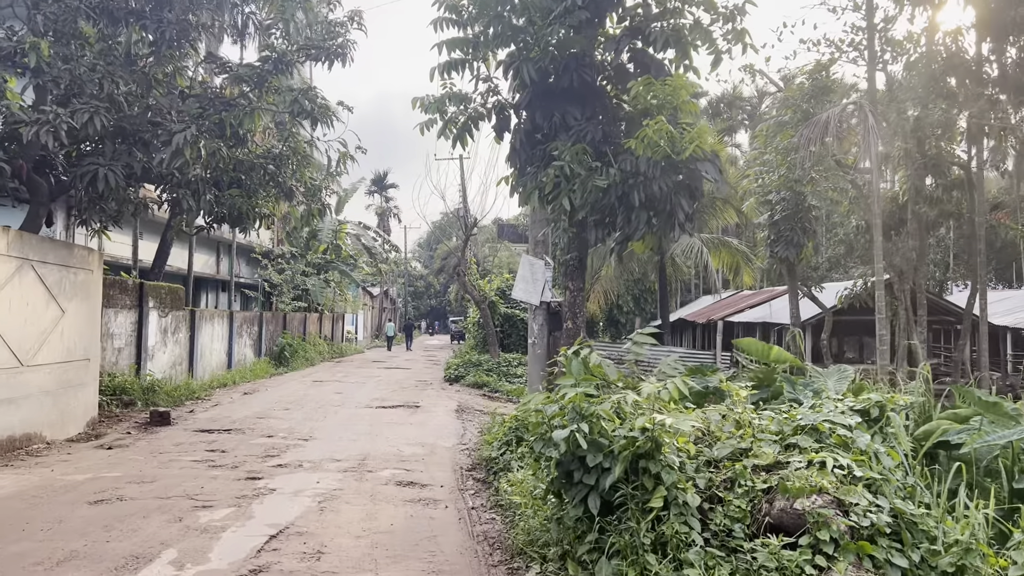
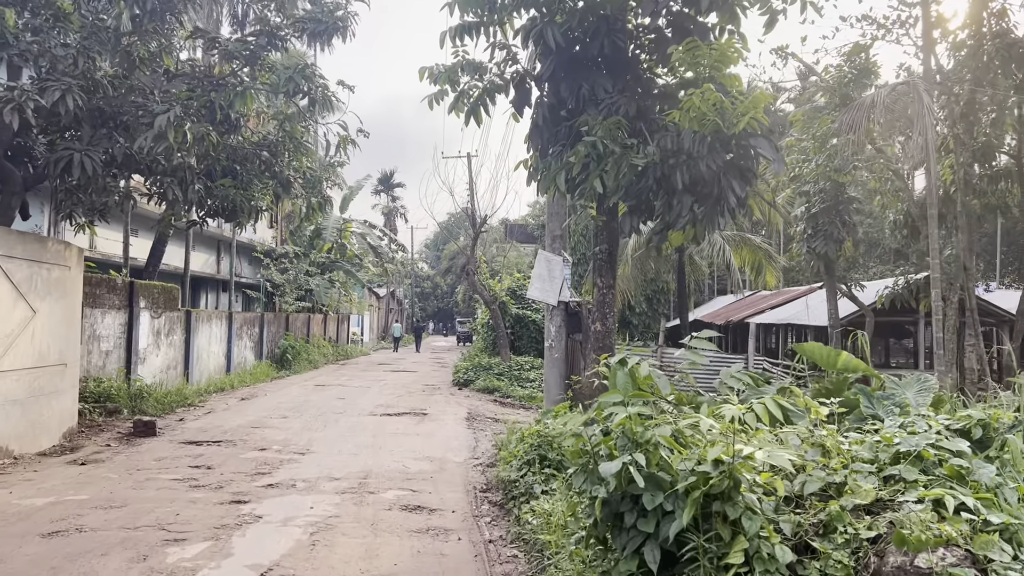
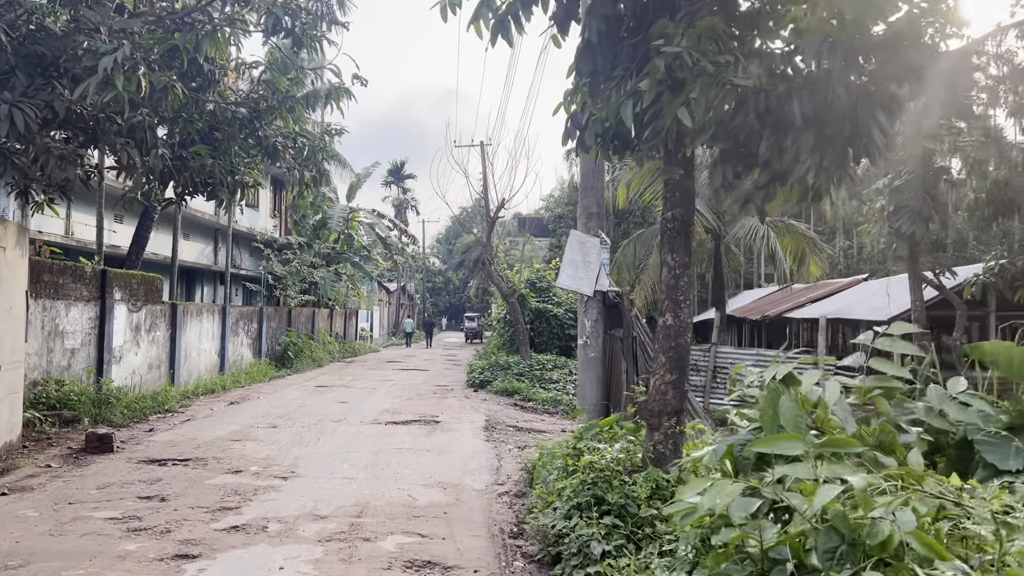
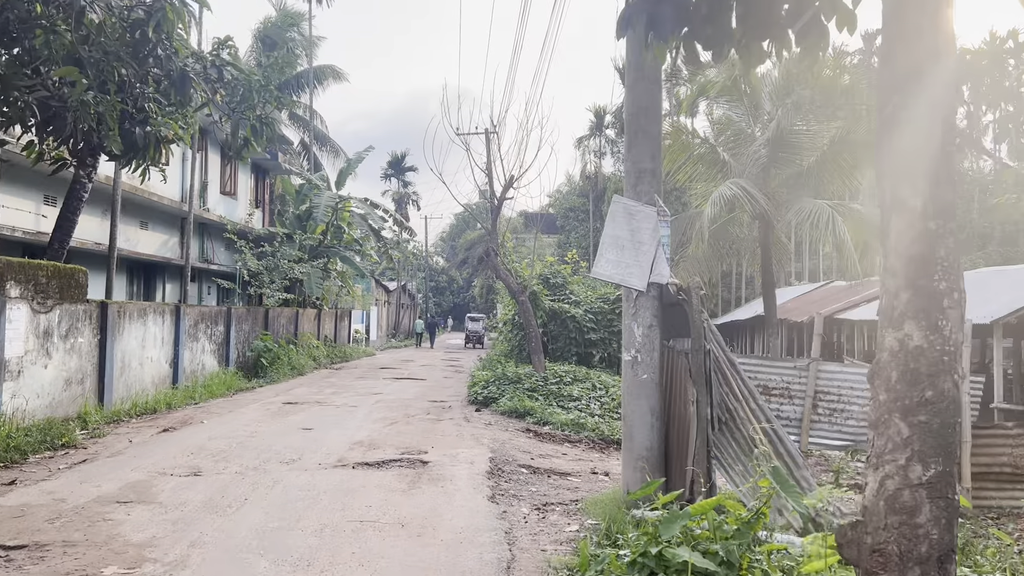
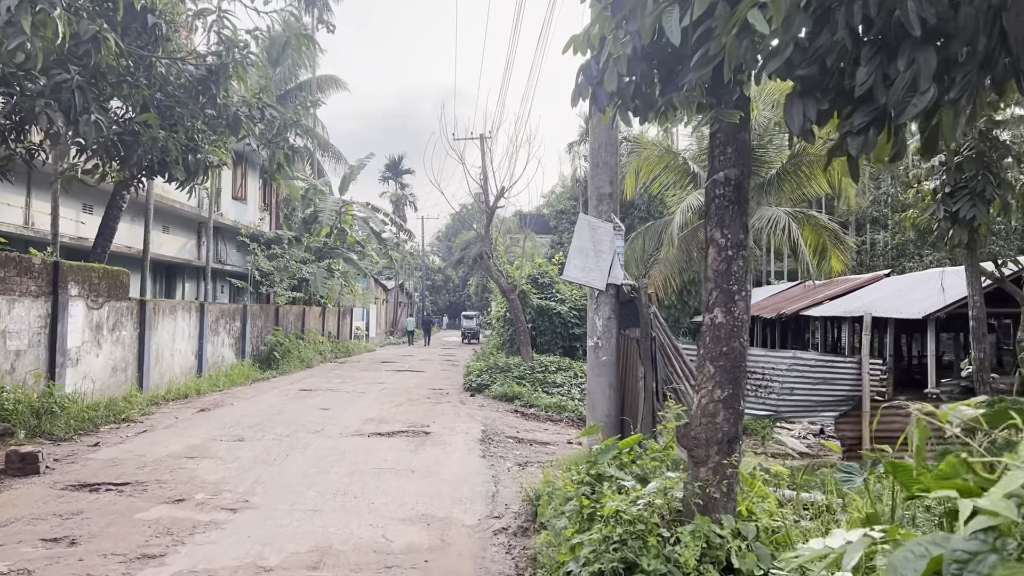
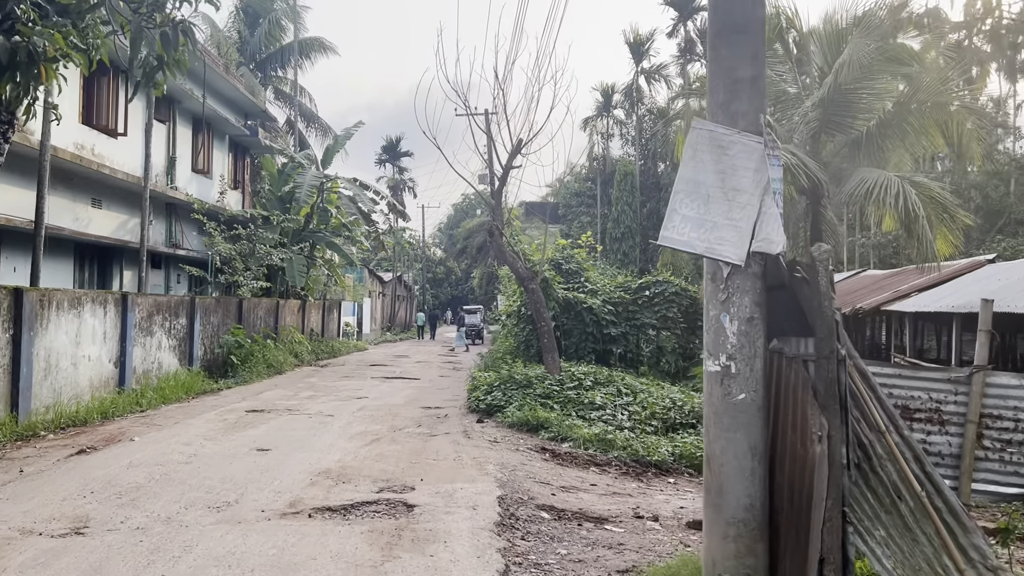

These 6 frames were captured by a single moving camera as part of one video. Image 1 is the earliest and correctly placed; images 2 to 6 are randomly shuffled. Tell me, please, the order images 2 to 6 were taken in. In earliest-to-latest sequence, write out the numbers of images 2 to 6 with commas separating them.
2, 3, 5, 4, 6
